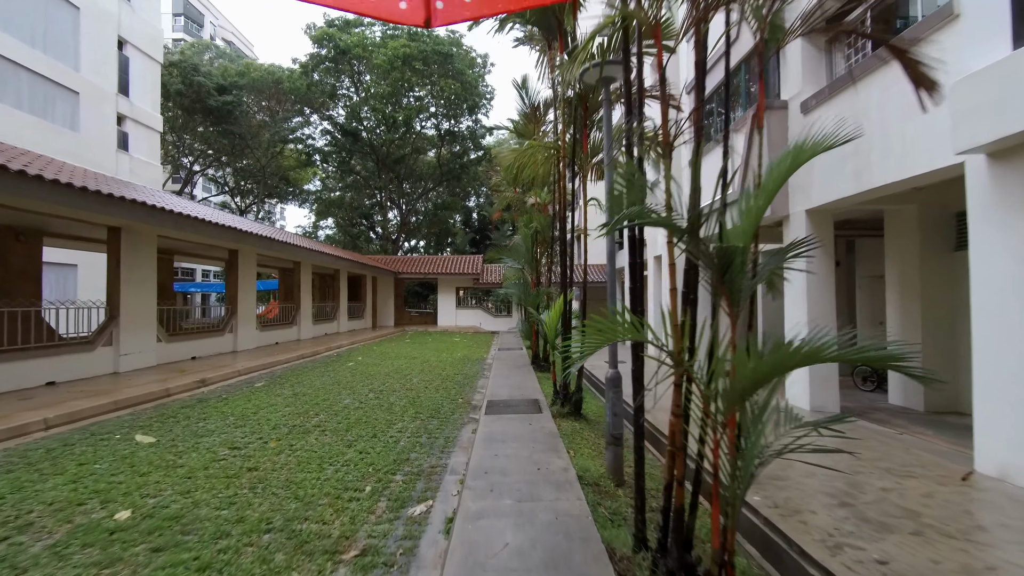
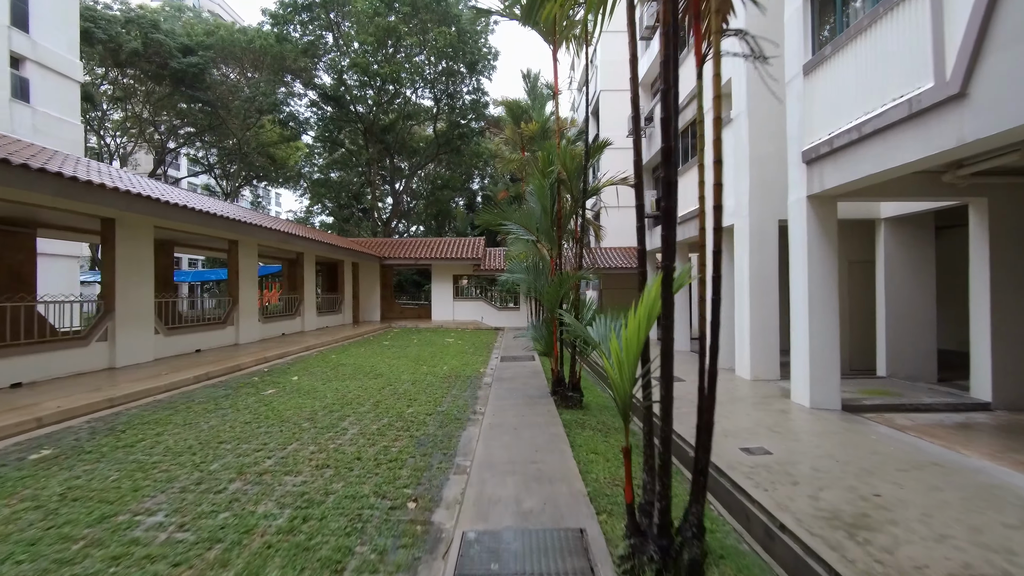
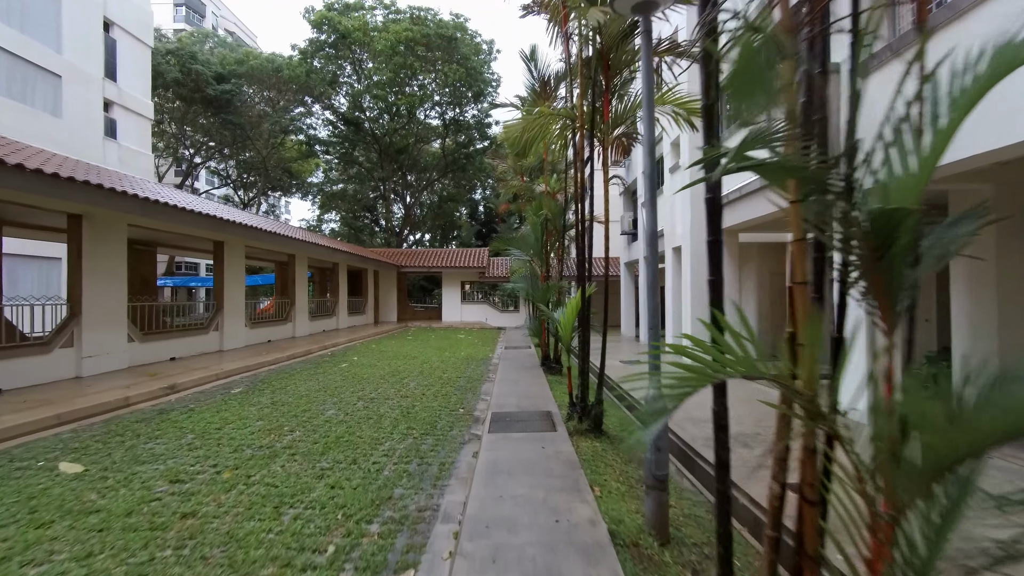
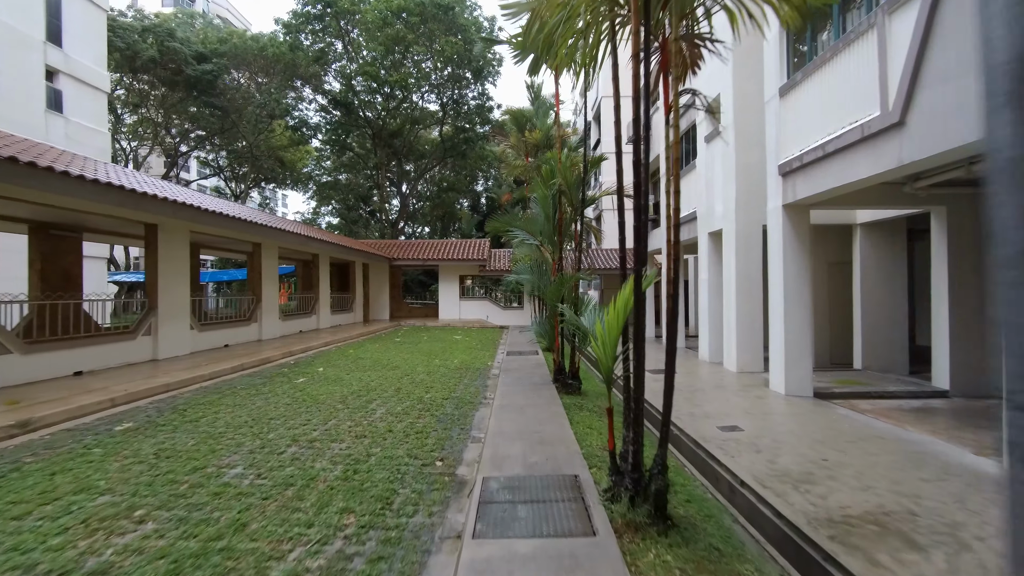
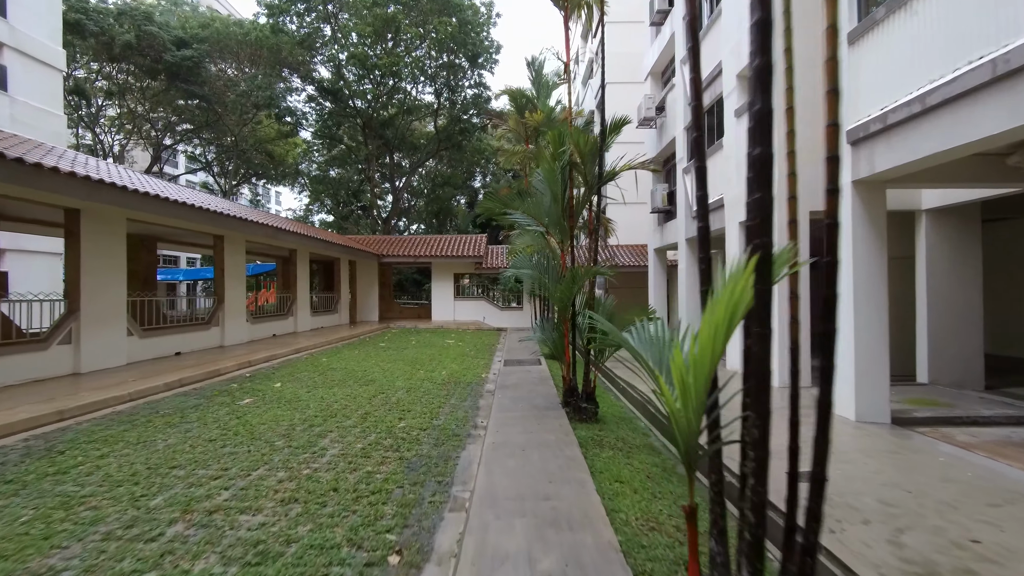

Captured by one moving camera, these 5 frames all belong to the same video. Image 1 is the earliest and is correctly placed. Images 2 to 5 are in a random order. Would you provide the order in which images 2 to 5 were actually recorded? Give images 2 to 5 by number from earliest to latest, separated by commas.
3, 4, 2, 5
